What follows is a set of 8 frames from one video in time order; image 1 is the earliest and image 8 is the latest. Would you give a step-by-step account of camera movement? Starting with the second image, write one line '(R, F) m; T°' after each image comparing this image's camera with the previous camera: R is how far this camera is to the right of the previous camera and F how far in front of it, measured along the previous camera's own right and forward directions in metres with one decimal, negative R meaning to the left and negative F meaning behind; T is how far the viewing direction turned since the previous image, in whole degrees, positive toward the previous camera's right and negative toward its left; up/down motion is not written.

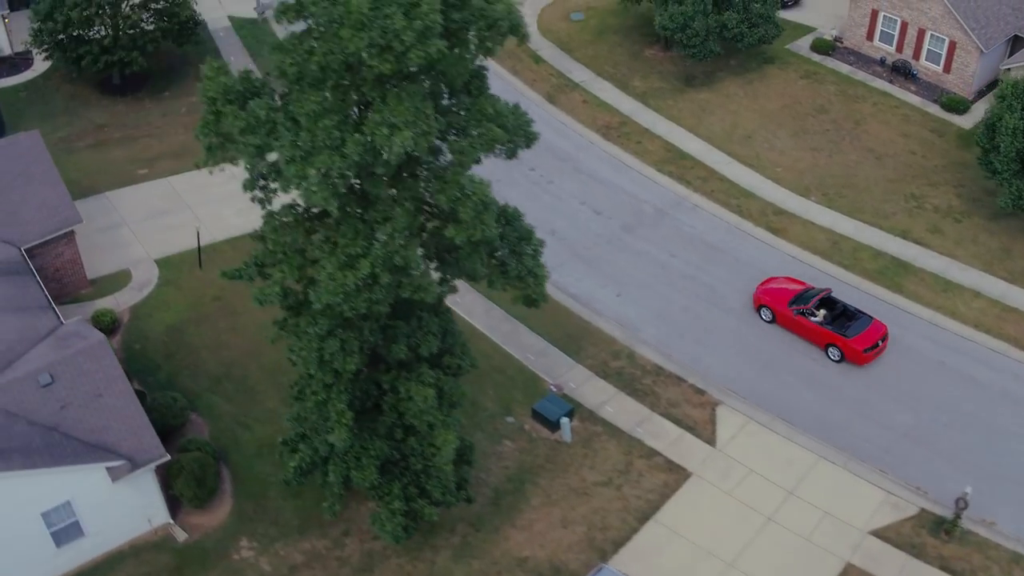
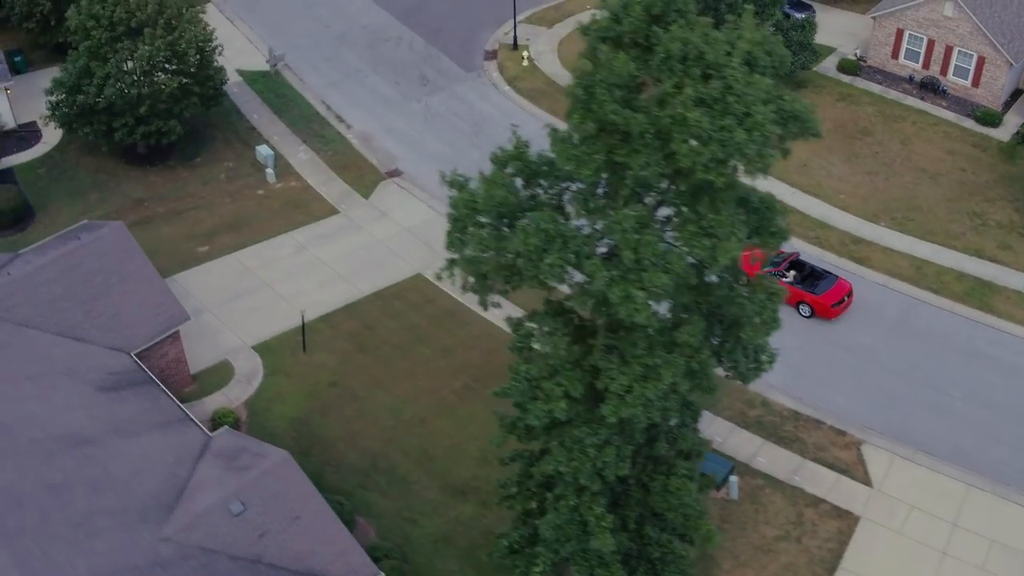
(-6.1, +0.9) m; +8°
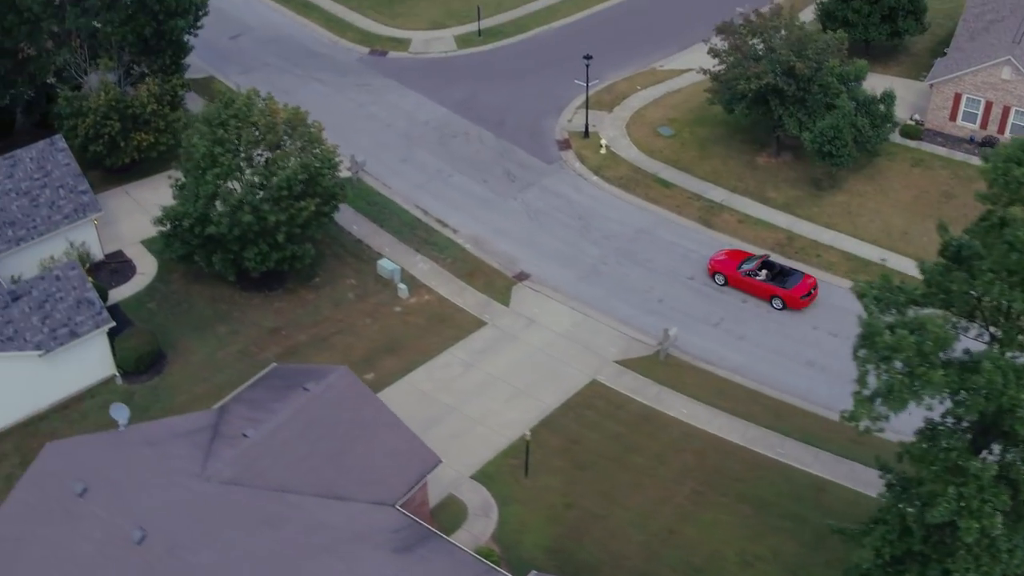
(-8.9, +0.6) m; +10°
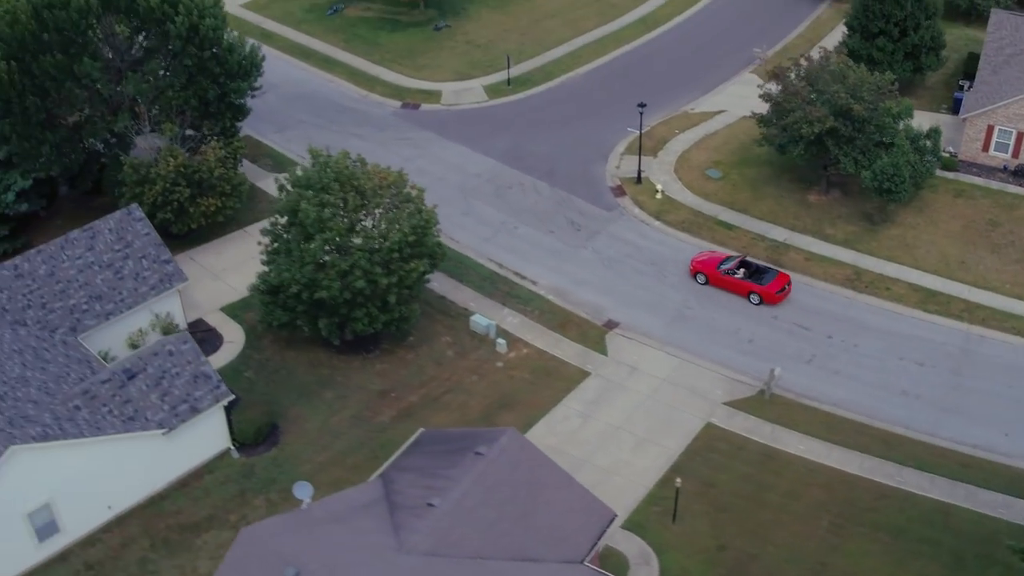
(-5.6, -0.1) m; +6°
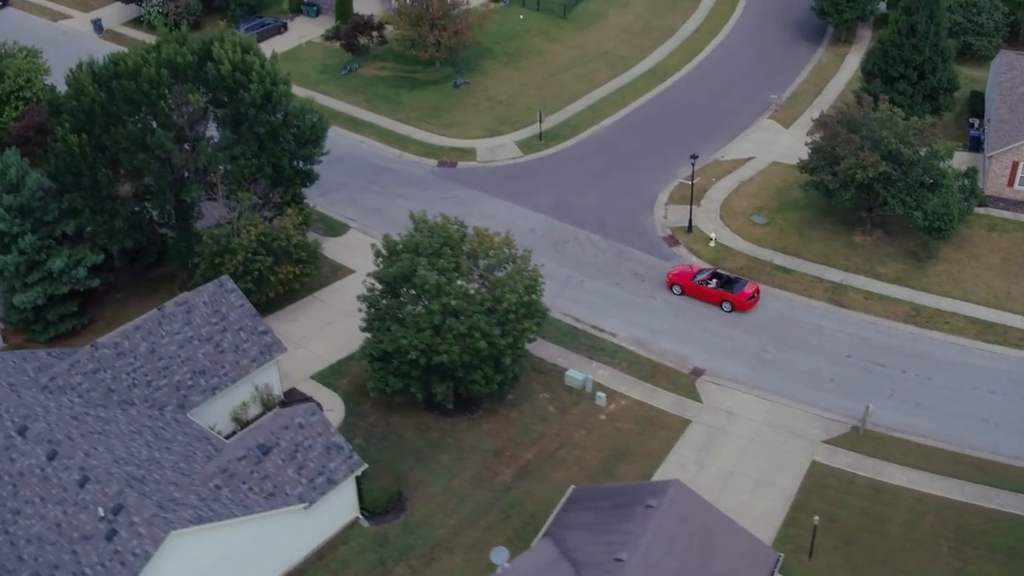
(-5.4, -0.3) m; +5°
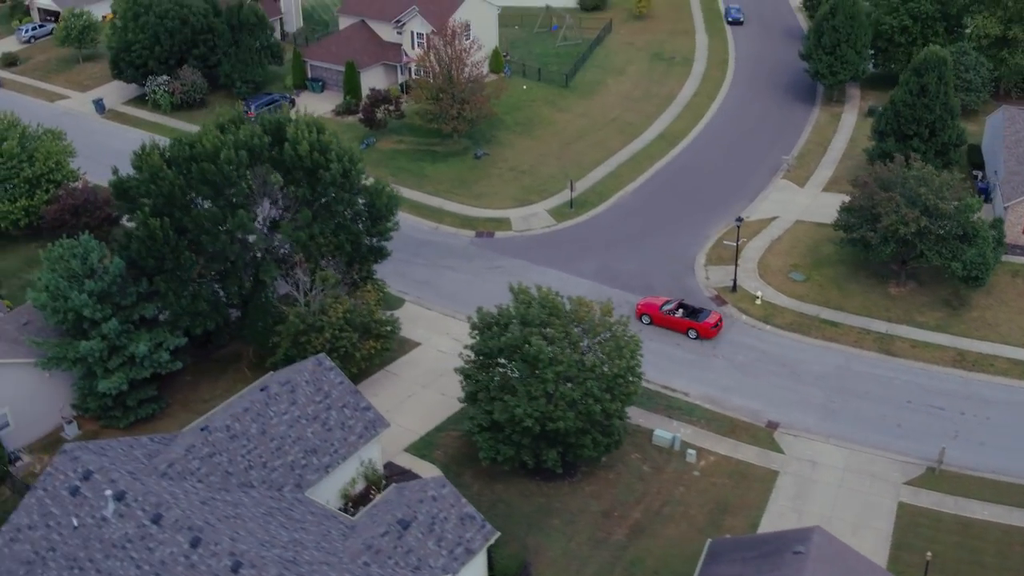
(-5.2, -0.8) m; +5°
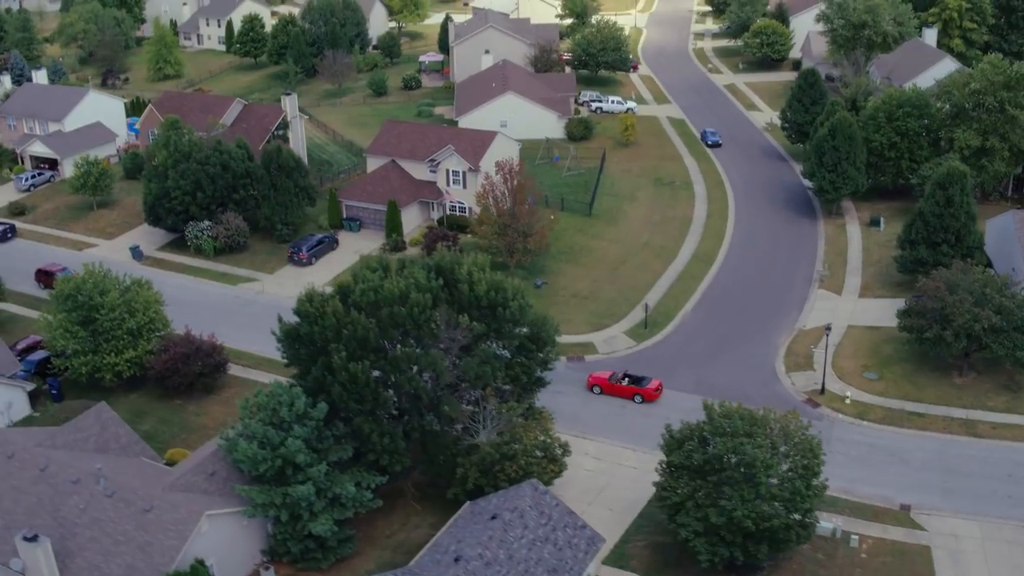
(-10.6, -2.3) m; +9°
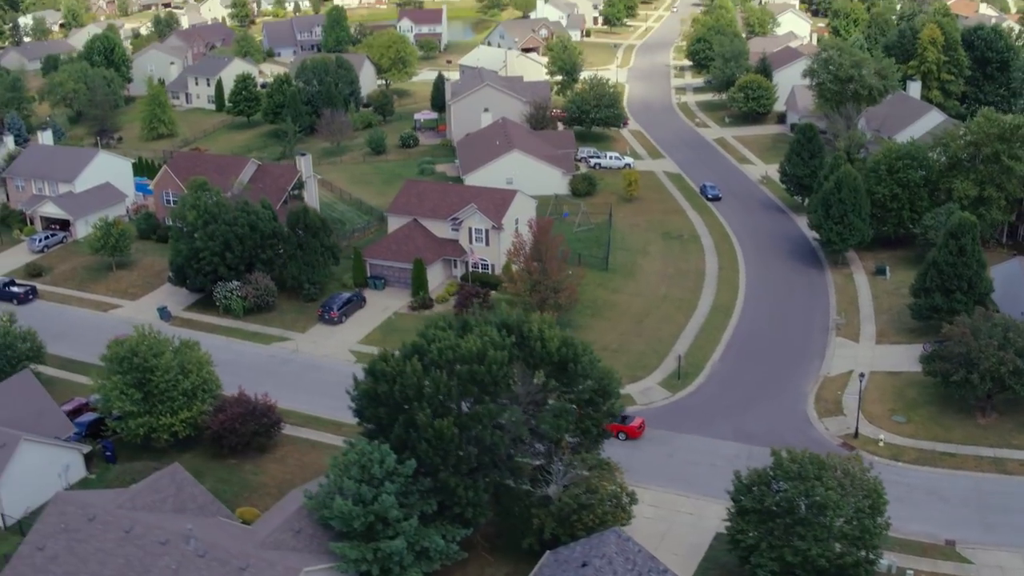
(-4.3, -1.5) m; +3°
